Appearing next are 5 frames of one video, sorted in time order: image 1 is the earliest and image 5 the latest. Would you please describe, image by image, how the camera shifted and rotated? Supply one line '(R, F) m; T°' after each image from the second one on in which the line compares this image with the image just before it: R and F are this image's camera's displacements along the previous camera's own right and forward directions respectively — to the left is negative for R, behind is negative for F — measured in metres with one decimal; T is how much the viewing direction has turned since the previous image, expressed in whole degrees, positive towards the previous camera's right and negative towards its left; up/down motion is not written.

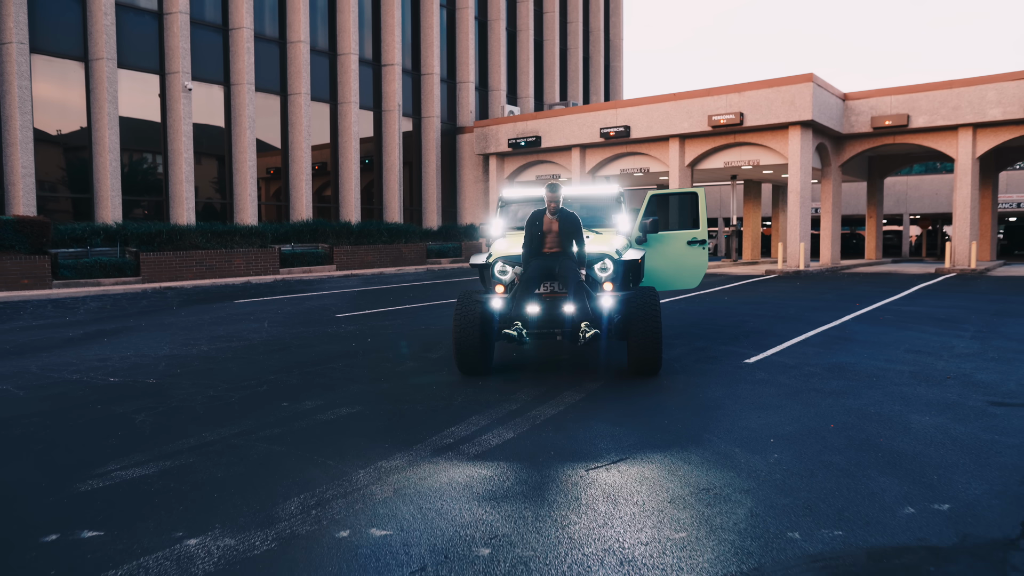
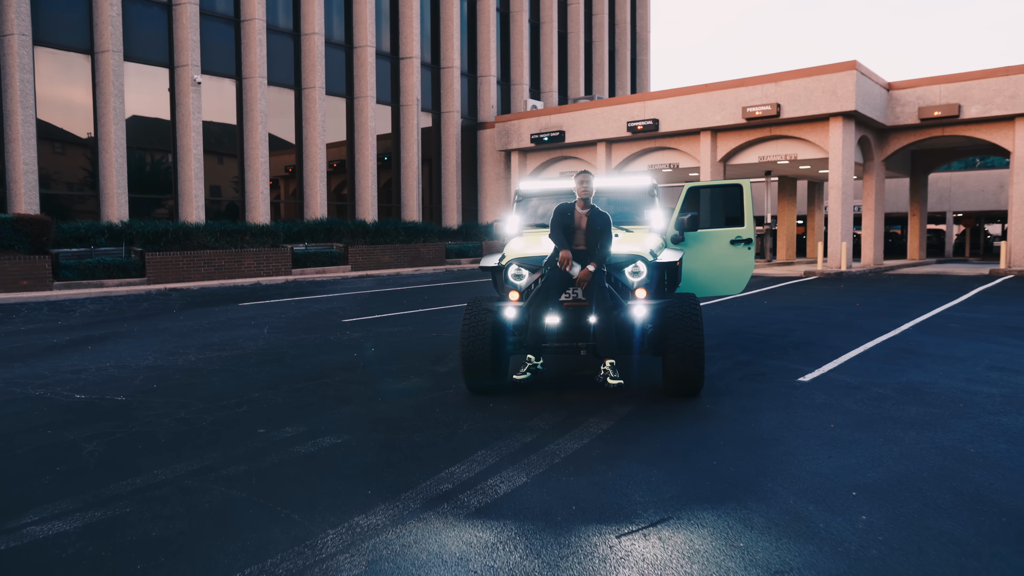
(+0.1, +1.1) m; -3°
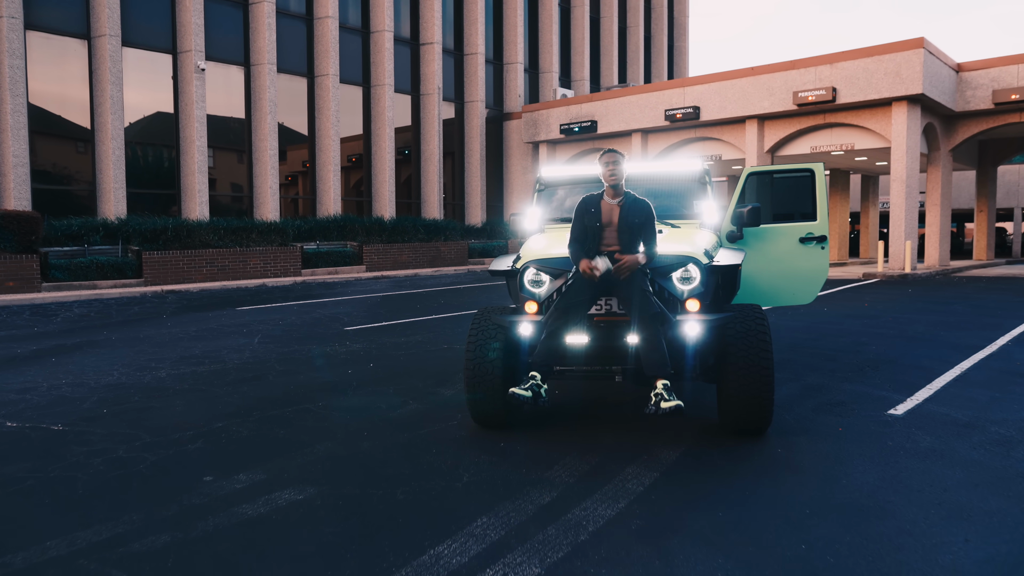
(+0.1, +1.4) m; -3°
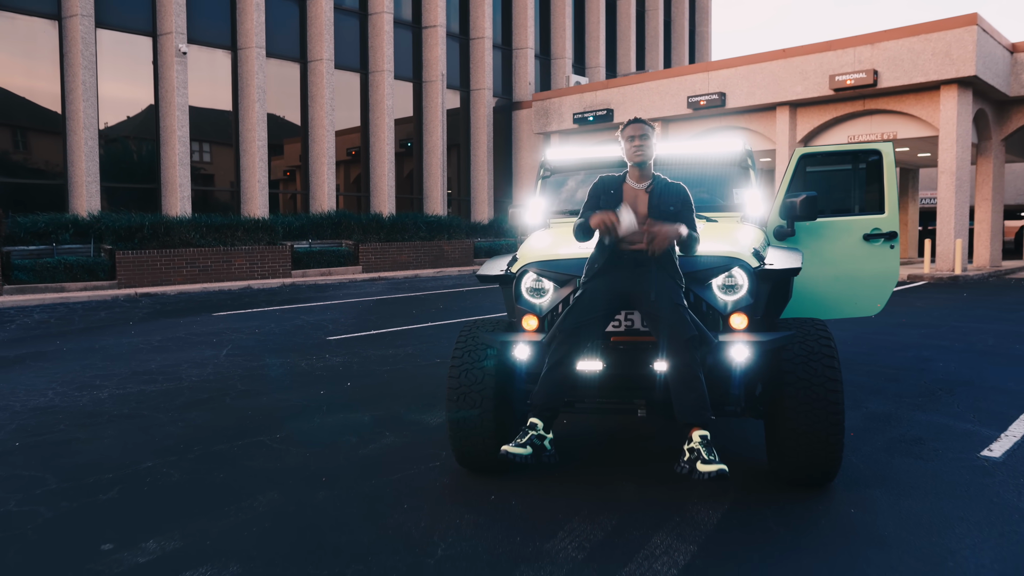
(+0.2, +1.2) m; -1°
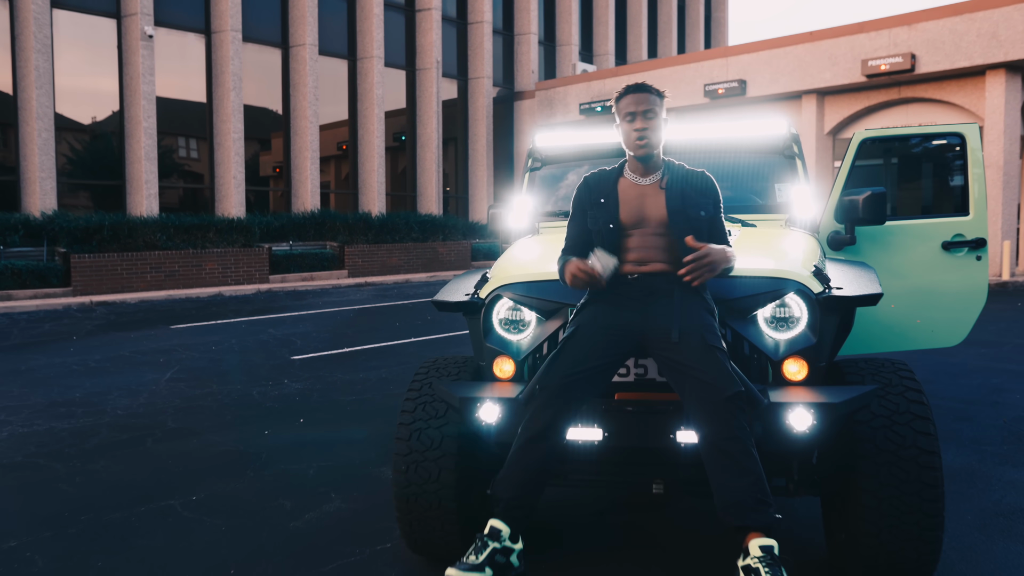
(+0.2, +1.2) m; -1°
